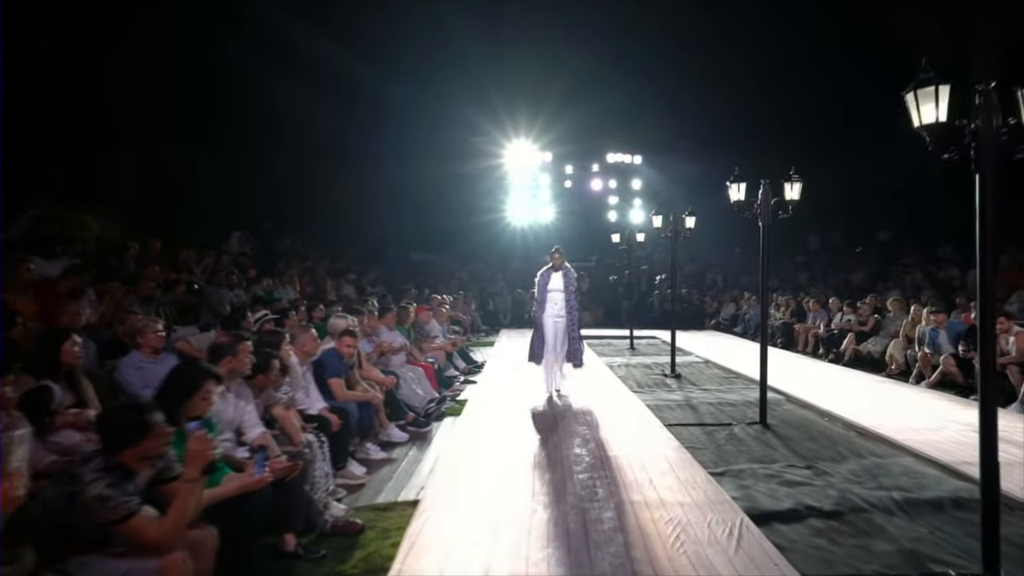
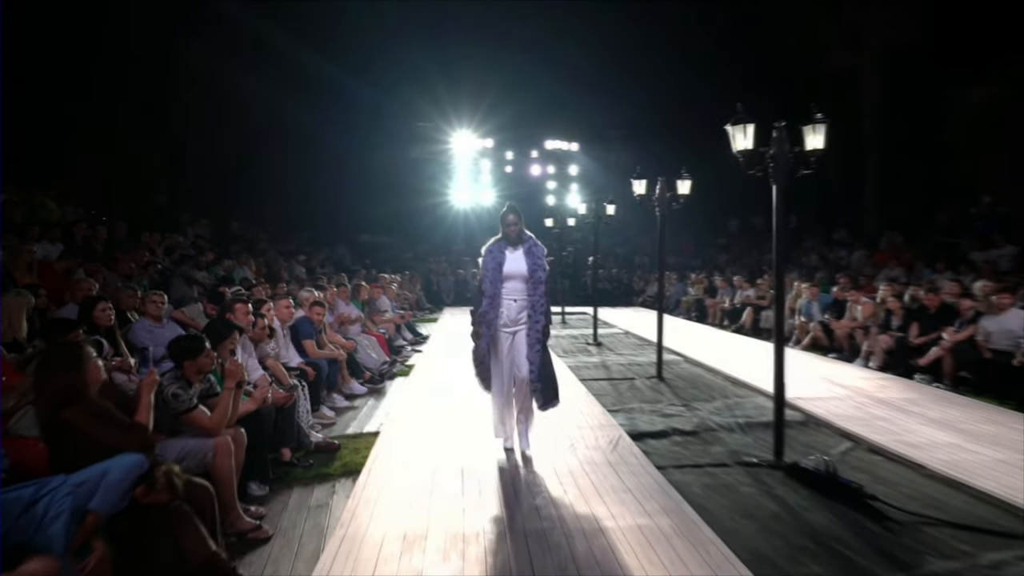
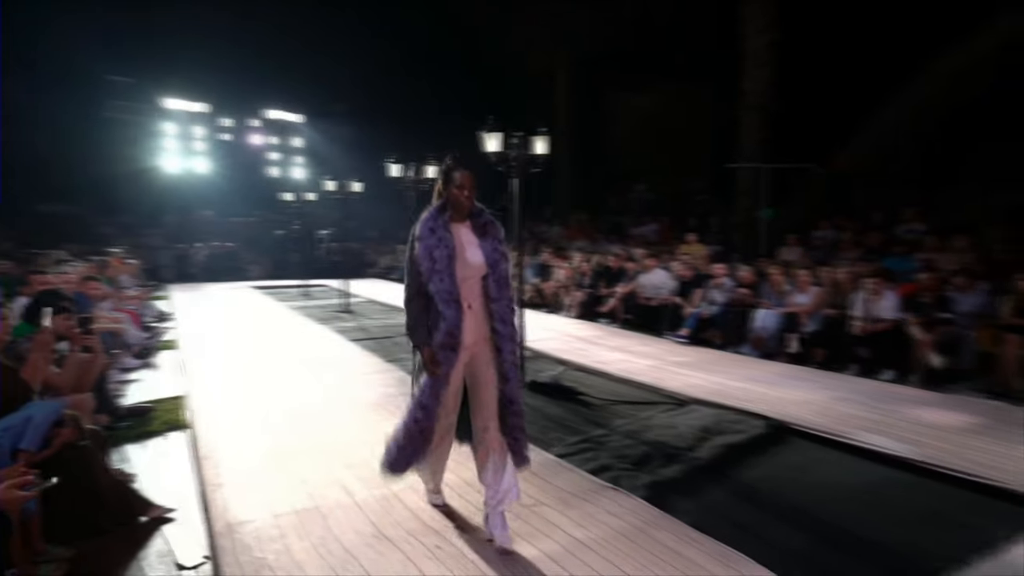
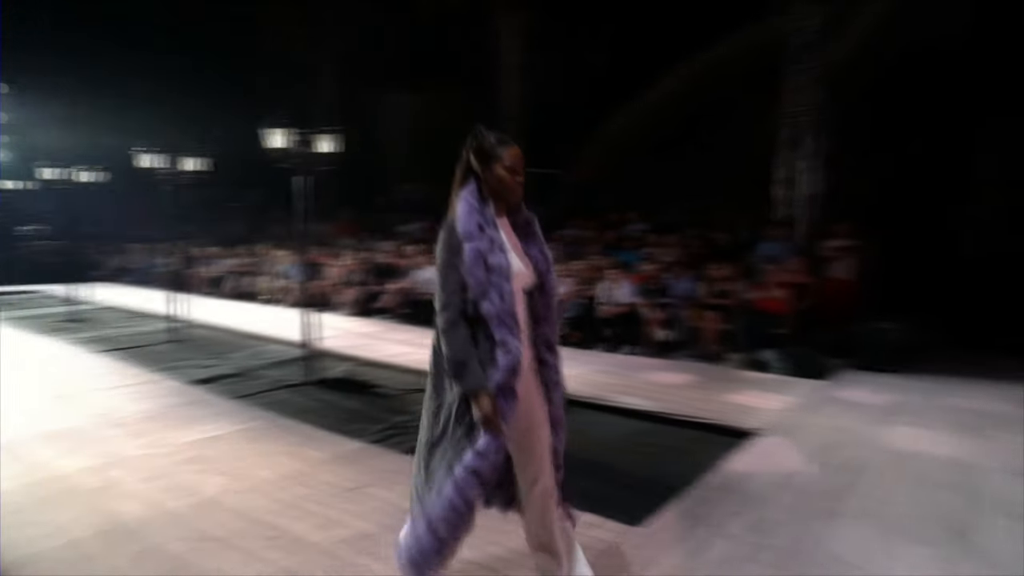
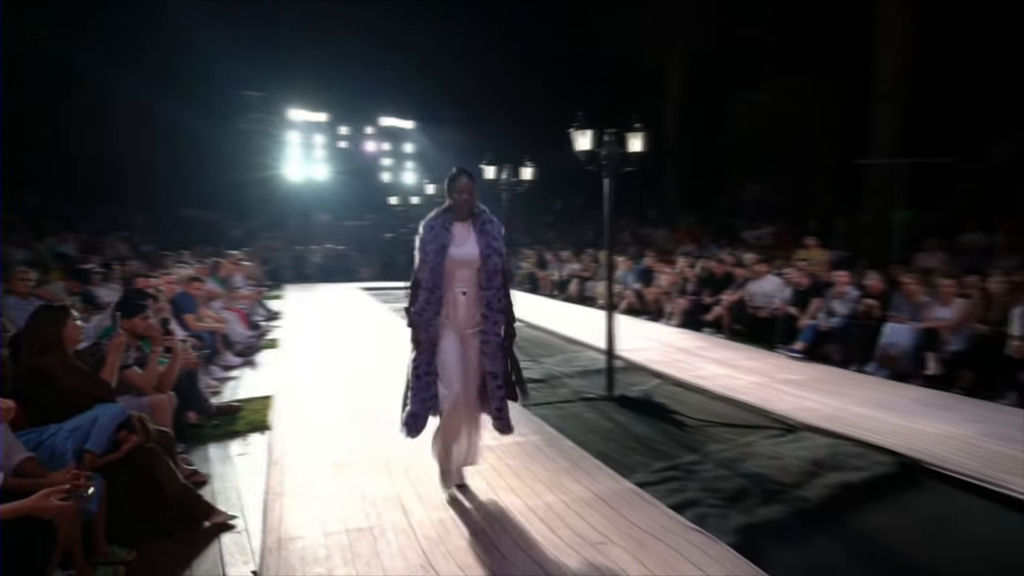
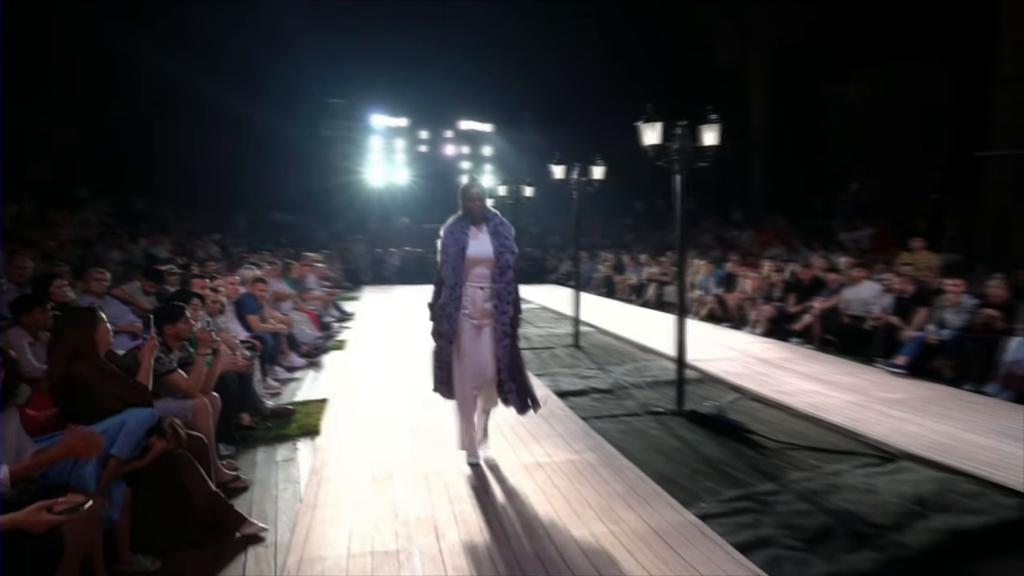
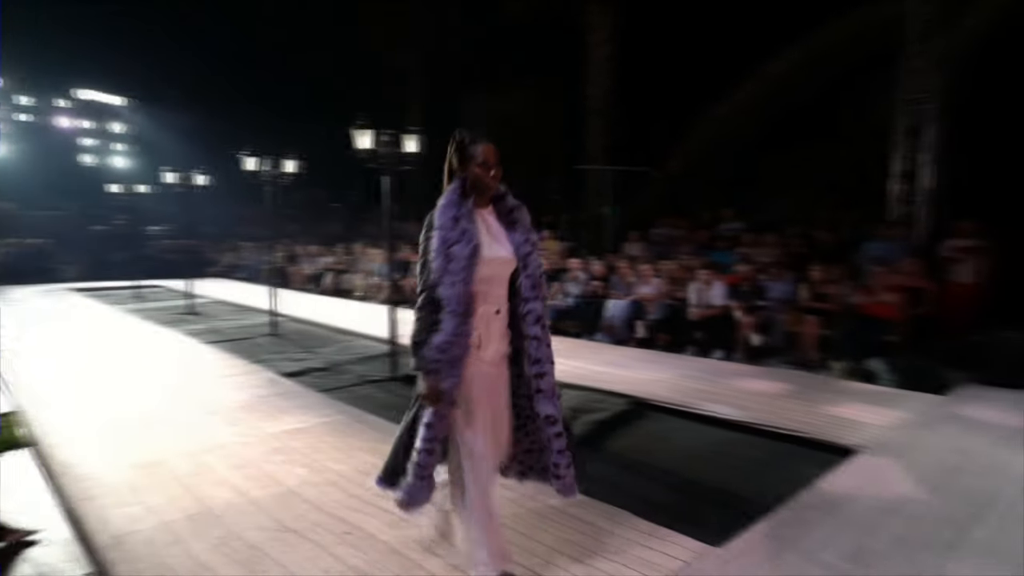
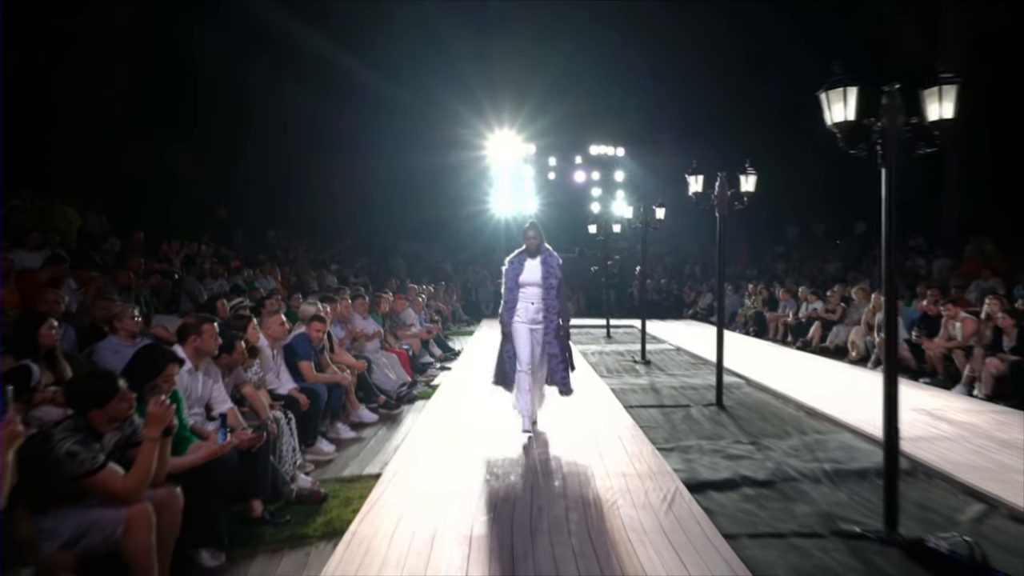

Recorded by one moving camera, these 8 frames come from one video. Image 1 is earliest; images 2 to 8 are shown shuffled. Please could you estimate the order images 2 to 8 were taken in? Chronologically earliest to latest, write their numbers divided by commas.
8, 2, 6, 5, 3, 7, 4
